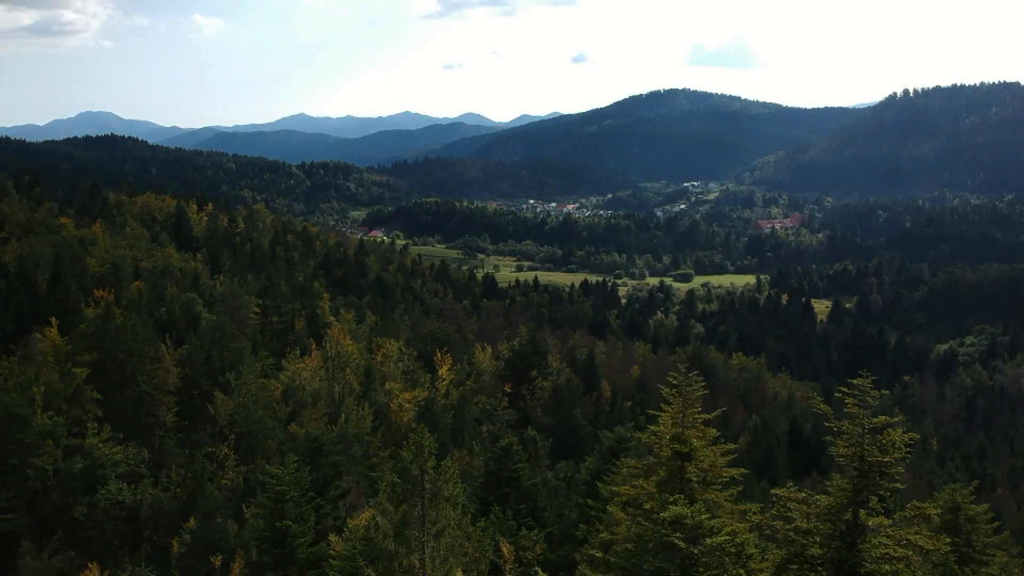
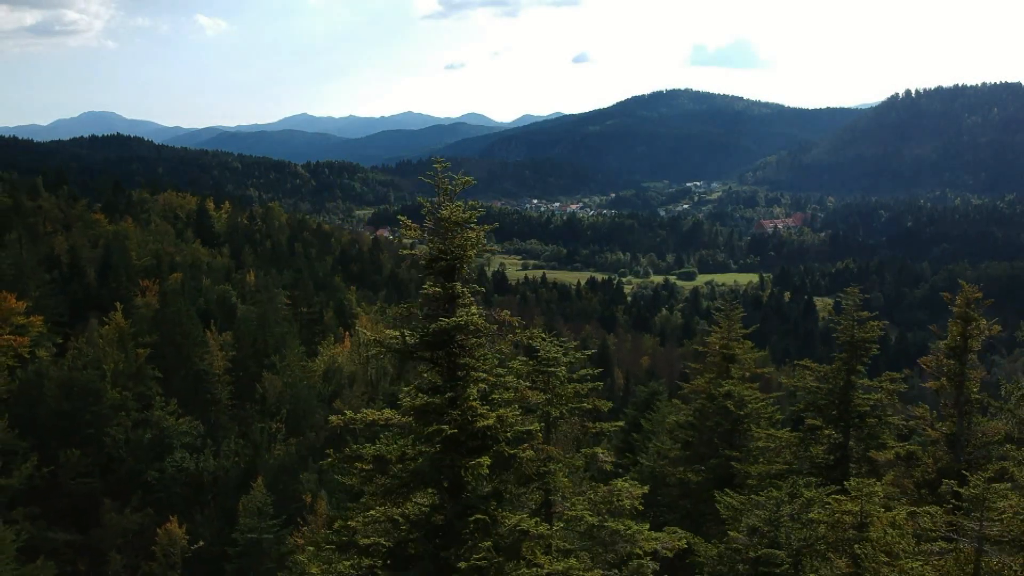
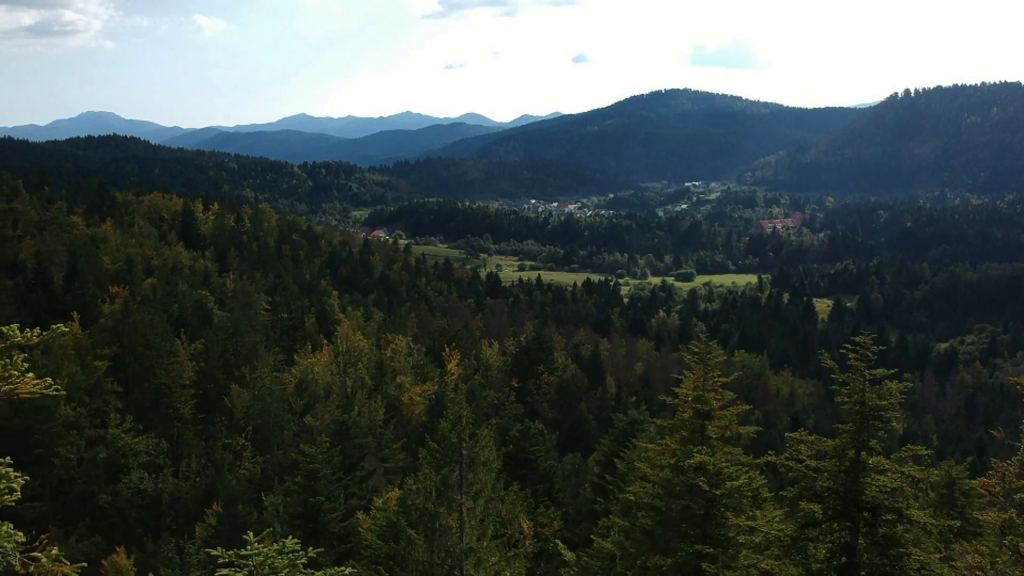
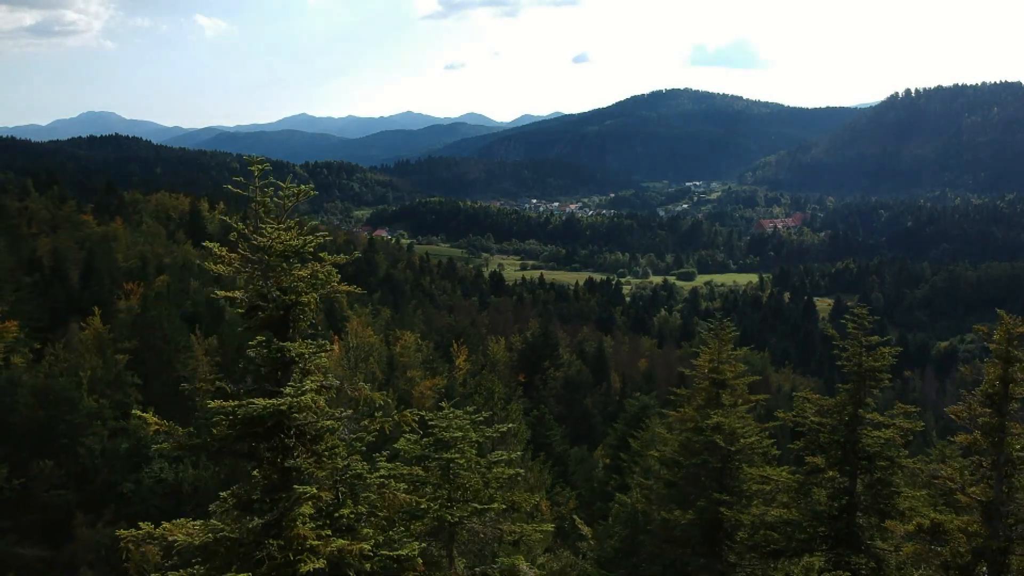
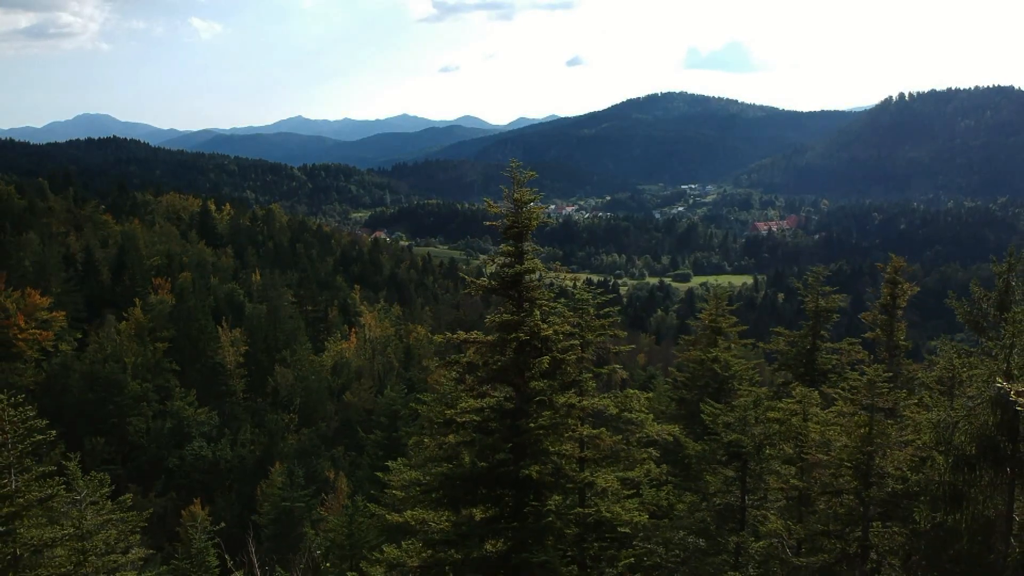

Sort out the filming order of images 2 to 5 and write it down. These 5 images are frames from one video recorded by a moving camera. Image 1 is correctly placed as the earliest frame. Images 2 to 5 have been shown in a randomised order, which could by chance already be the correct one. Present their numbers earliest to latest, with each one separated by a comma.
3, 4, 2, 5
